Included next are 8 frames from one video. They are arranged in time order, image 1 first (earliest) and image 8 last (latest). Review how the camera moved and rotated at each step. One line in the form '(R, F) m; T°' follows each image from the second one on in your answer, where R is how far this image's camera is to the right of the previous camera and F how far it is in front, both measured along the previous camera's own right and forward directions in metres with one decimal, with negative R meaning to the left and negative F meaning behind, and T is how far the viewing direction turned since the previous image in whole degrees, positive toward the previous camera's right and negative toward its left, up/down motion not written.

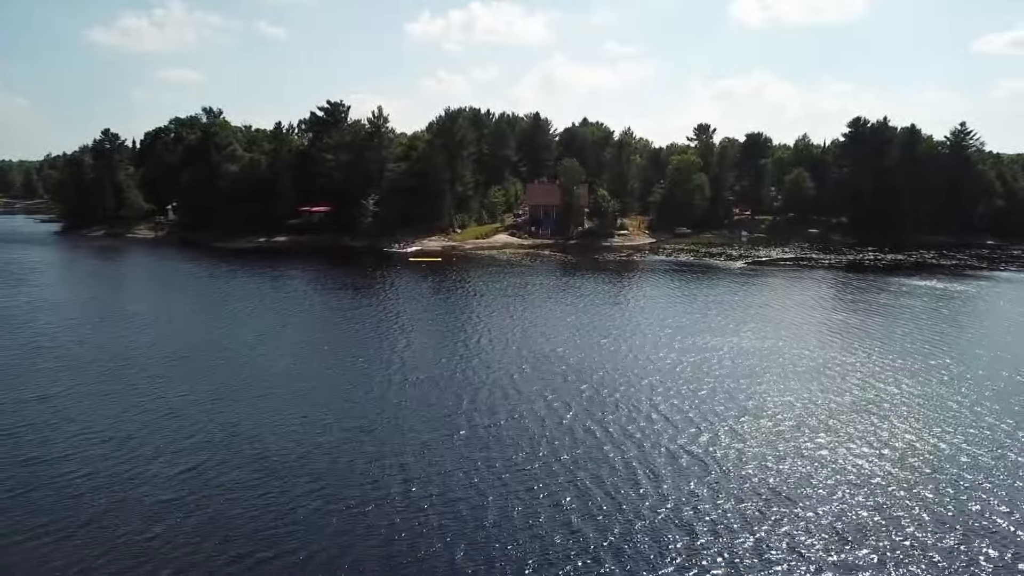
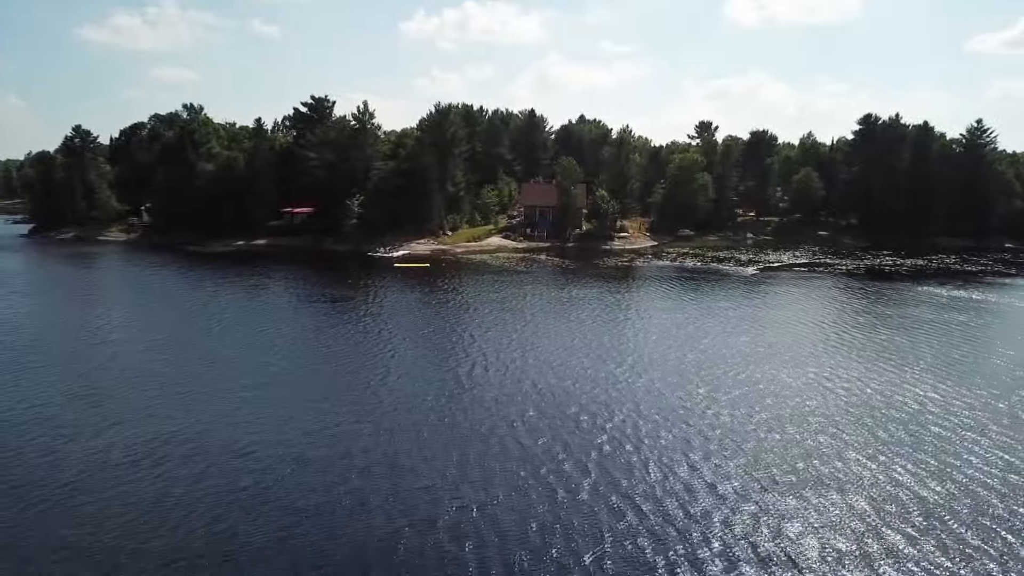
(0.0, +6.6) m; 0°
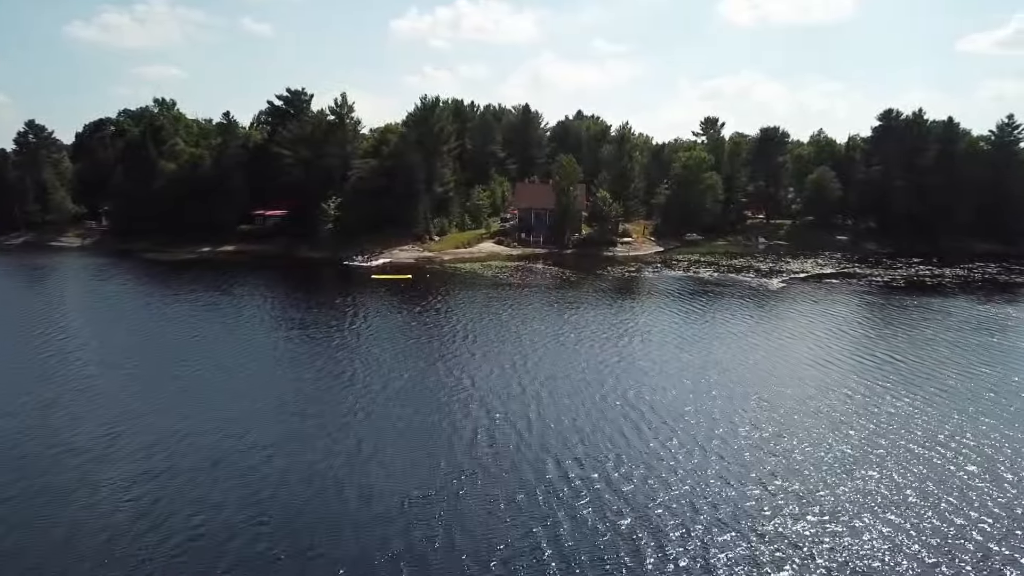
(-0.2, +9.9) m; +1°
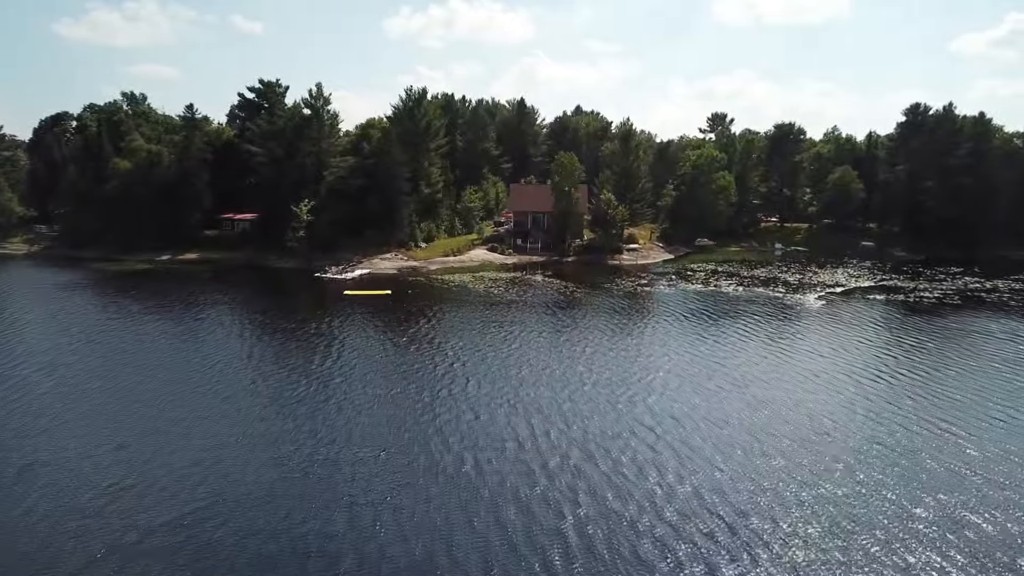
(-0.2, +10.2) m; 0°
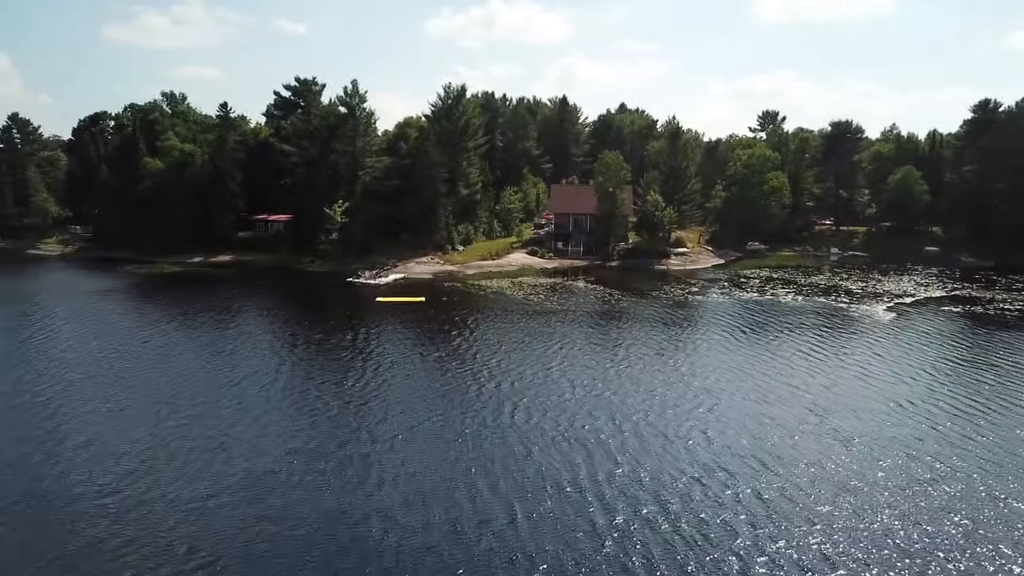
(-0.2, +4.0) m; -3°
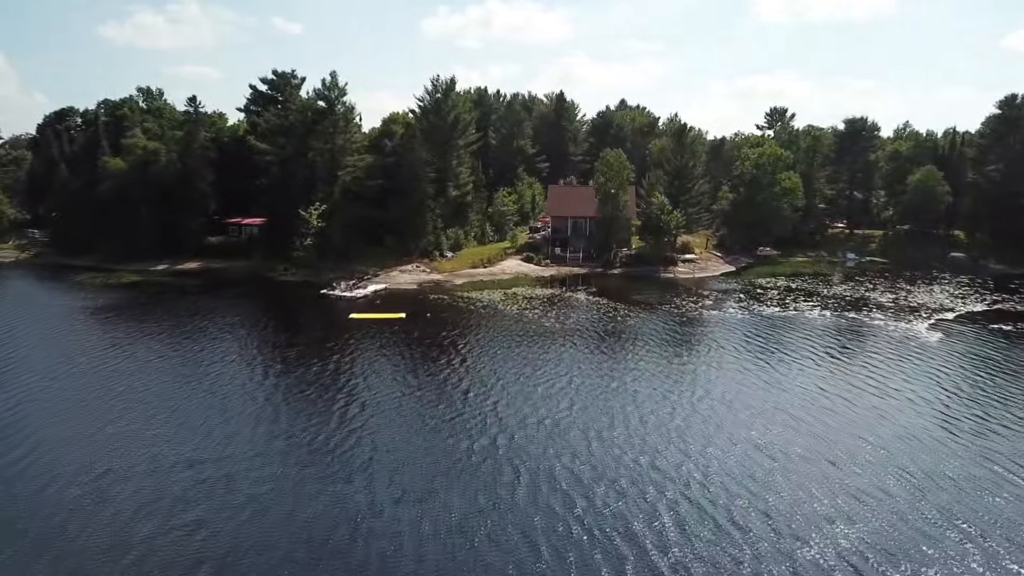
(+0.2, +7.2) m; 0°
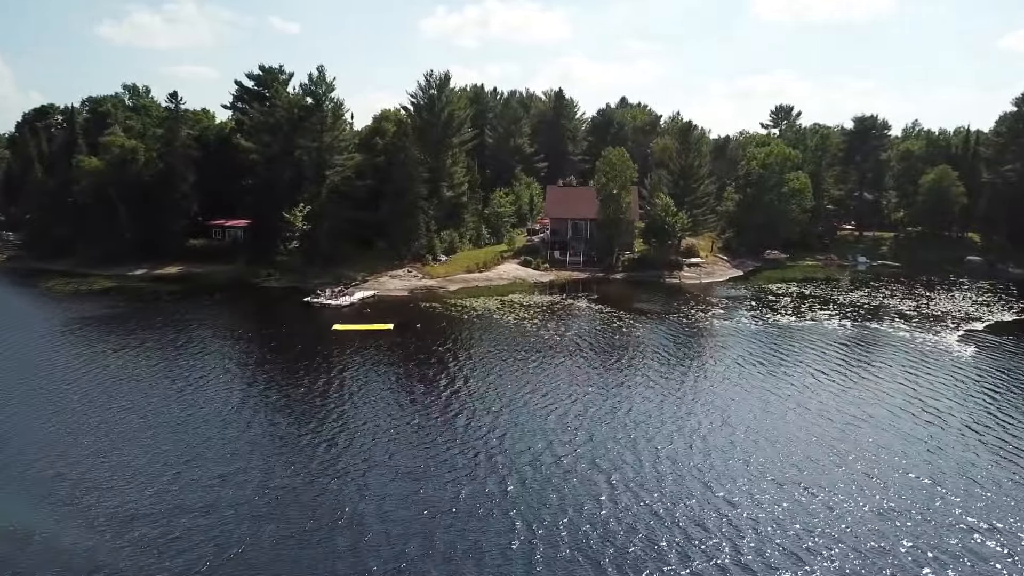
(+0.1, +4.0) m; 0°
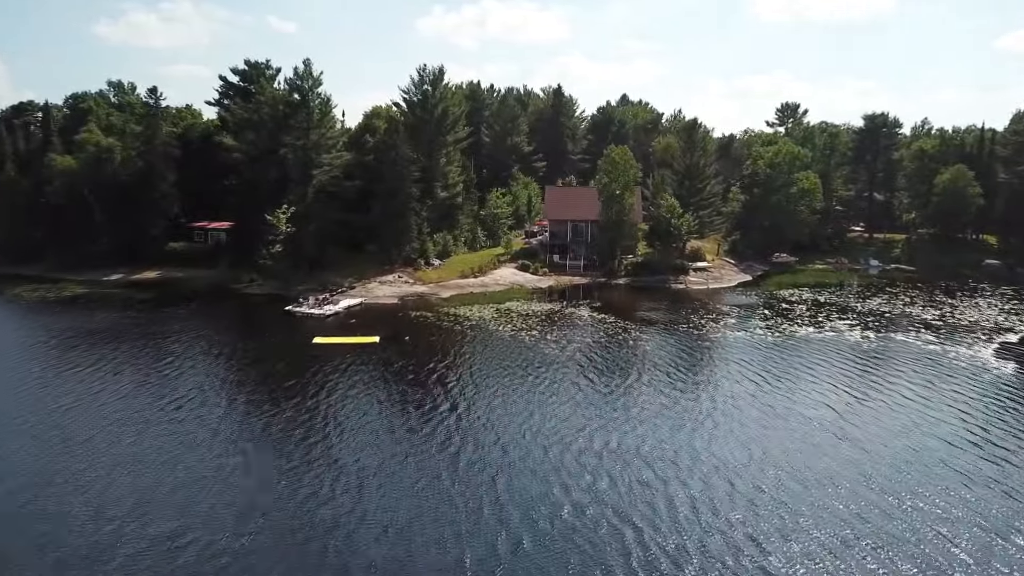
(0.0, +4.0) m; 0°
